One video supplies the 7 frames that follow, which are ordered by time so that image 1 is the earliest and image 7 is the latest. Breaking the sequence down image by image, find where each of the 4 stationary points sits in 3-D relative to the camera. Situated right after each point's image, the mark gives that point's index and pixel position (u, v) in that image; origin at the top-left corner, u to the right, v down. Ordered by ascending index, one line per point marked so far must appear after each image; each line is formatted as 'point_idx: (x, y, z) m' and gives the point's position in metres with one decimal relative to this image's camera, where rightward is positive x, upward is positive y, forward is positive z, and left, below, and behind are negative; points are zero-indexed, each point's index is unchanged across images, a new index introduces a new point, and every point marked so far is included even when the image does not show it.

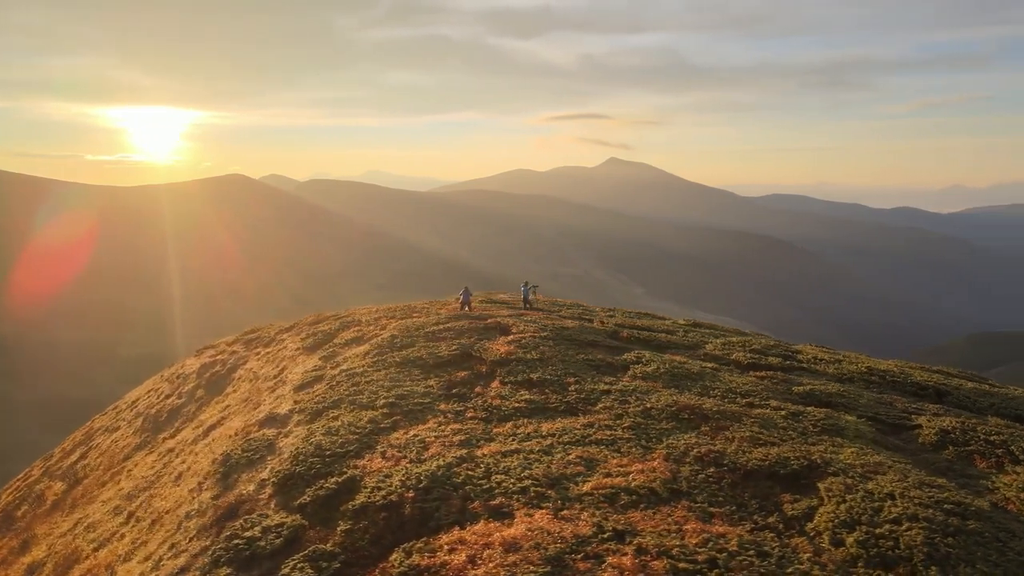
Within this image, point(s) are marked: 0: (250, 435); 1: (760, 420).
0: (-7.6, -4.3, +17.0) m
1: (+5.0, -2.6, +11.6) m
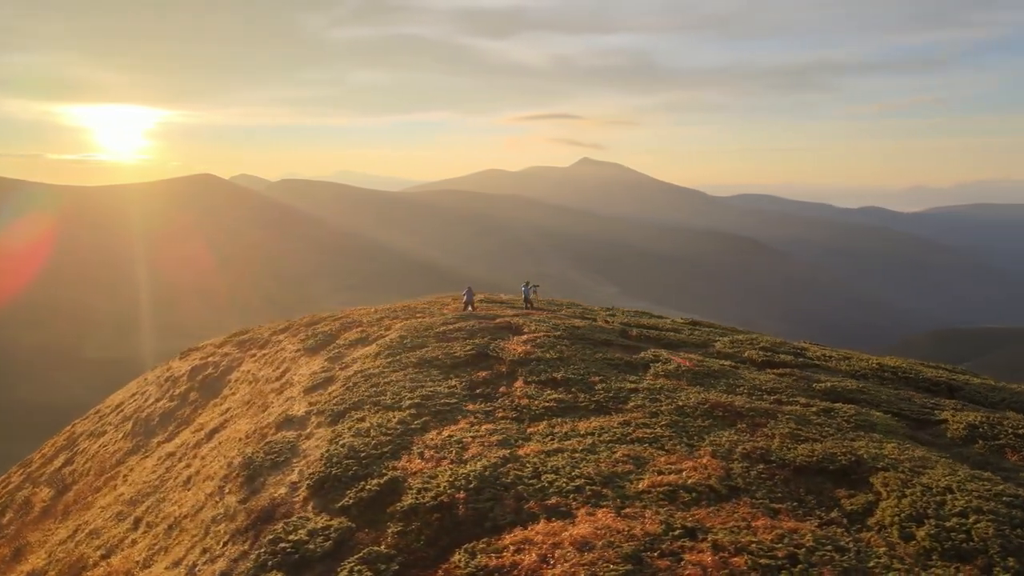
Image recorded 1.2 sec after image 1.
0: (-7.0, -4.3, +16.7) m
1: (+5.7, -2.6, +11.7) m
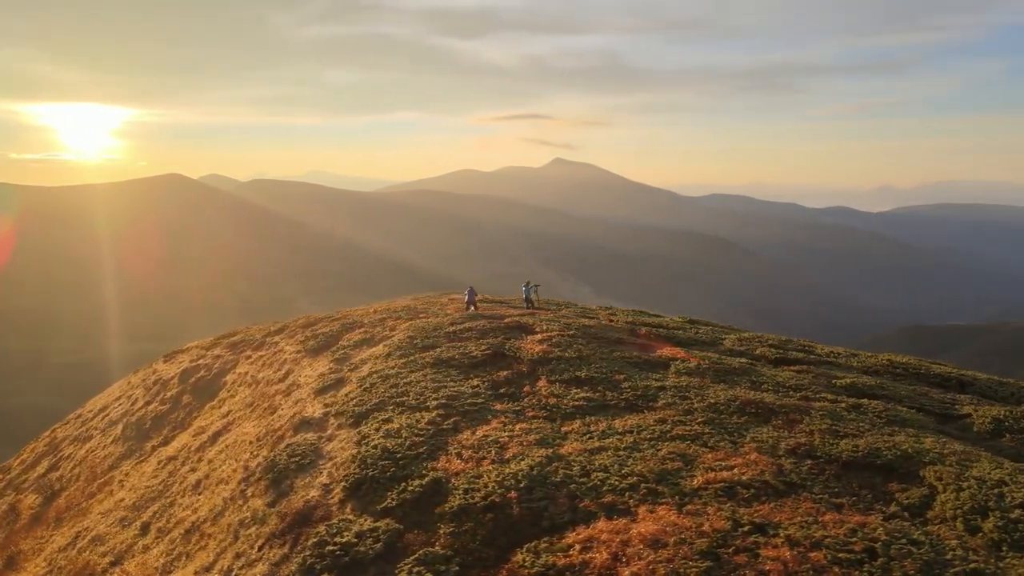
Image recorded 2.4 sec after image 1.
0: (-6.4, -4.3, +16.5) m
1: (+6.4, -2.5, +11.8) m
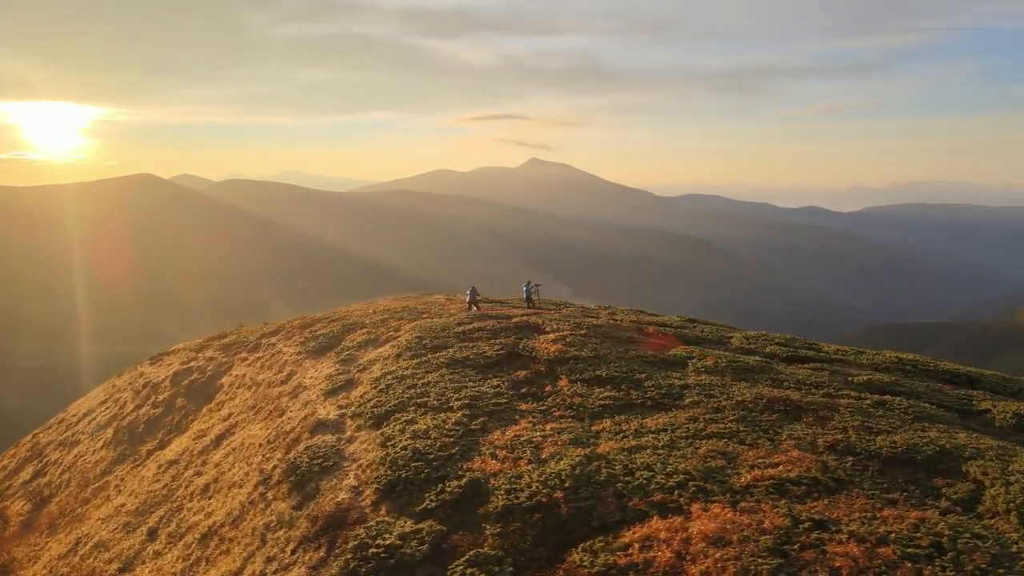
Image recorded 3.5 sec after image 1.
0: (-5.9, -4.3, +16.3) m
1: (+7.1, -2.5, +11.9) m
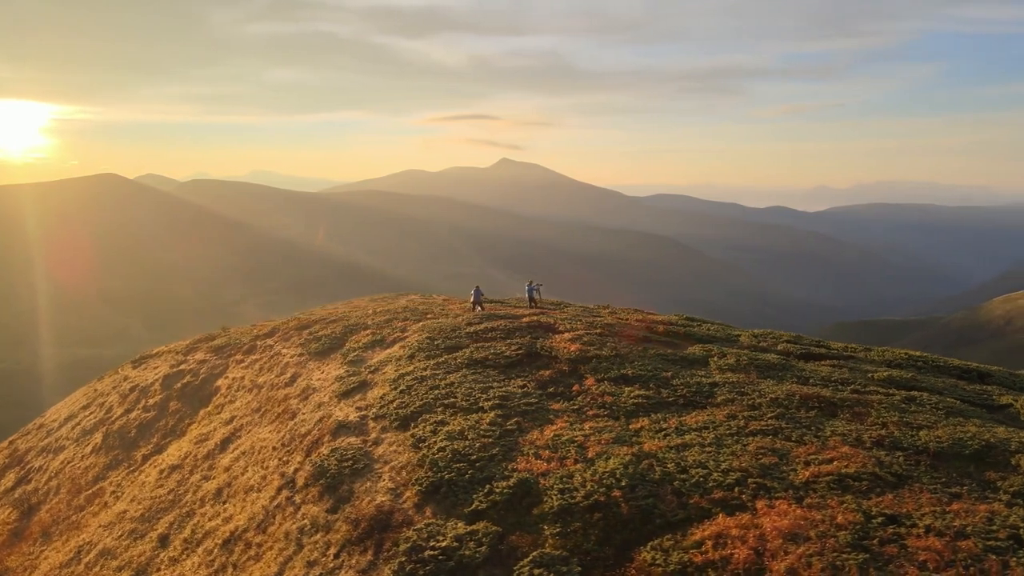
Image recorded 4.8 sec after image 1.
0: (-5.3, -4.3, +16.1) m
1: (+7.8, -2.4, +12.1) m
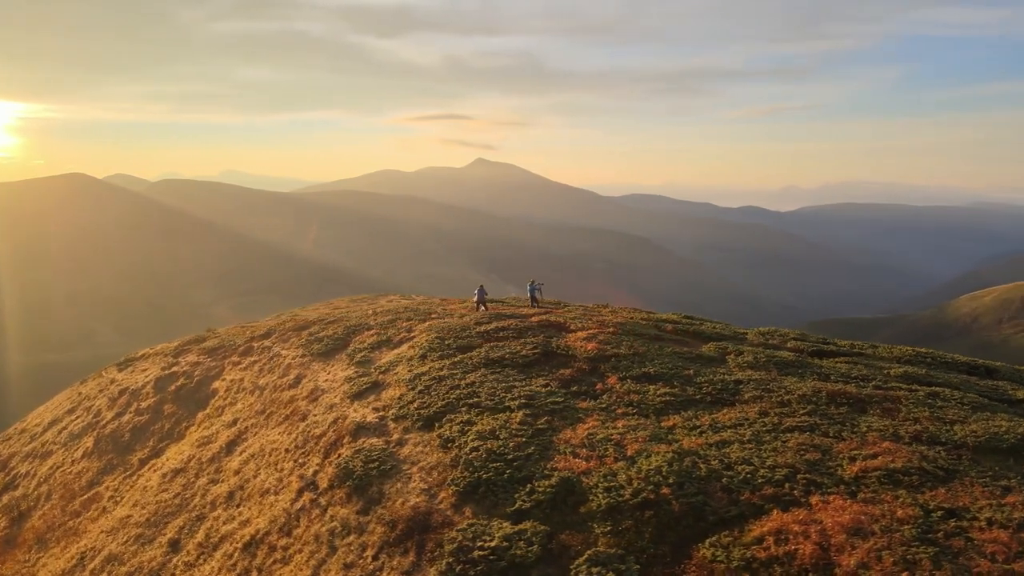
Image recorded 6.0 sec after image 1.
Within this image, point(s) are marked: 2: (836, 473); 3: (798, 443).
0: (-4.7, -4.3, +16.0) m
1: (+8.5, -2.4, +12.3) m
2: (+4.8, -2.7, +8.6) m
3: (+4.8, -2.6, +9.8) m
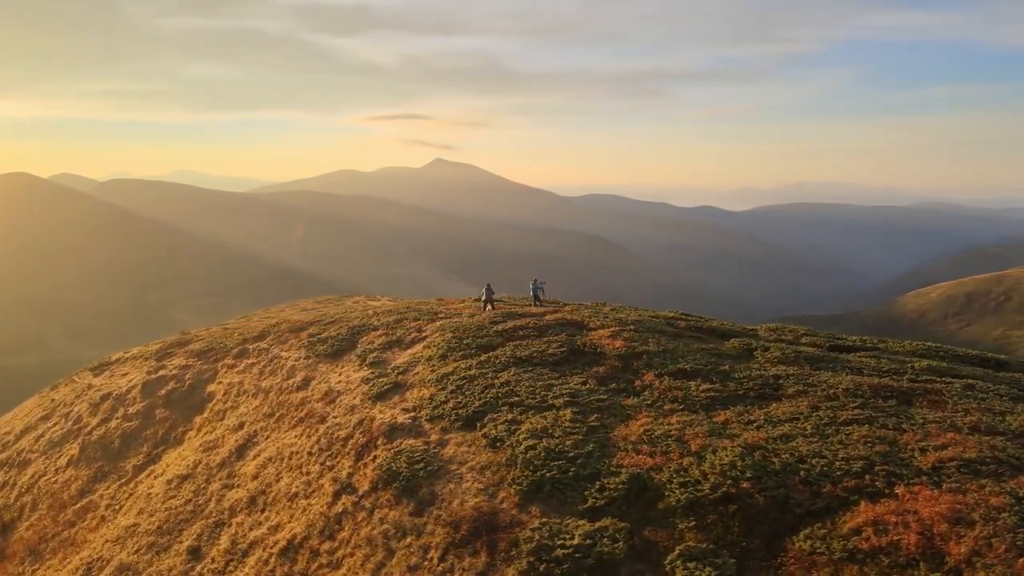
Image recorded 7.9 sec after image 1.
0: (-3.7, -4.3, +15.8) m
1: (+9.6, -2.3, +12.6) m
2: (+6.0, -2.7, +8.8) m
3: (+6.0, -2.5, +10.0) m
